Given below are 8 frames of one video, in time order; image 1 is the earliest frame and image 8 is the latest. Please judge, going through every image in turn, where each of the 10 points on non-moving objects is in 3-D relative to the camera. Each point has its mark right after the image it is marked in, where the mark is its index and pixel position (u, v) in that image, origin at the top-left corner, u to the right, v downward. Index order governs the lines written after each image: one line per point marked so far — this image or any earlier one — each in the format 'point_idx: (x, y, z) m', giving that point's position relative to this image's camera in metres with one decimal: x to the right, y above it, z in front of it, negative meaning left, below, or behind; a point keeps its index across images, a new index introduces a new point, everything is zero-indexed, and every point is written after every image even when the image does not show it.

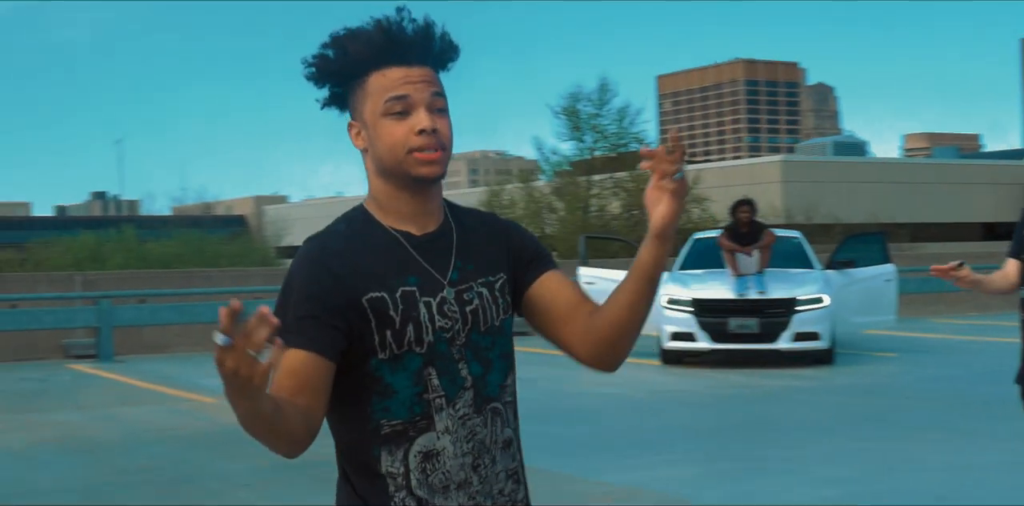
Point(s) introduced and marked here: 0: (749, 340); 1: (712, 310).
0: (+1.6, -0.6, +6.5) m
1: (+1.4, -0.4, +6.5) m
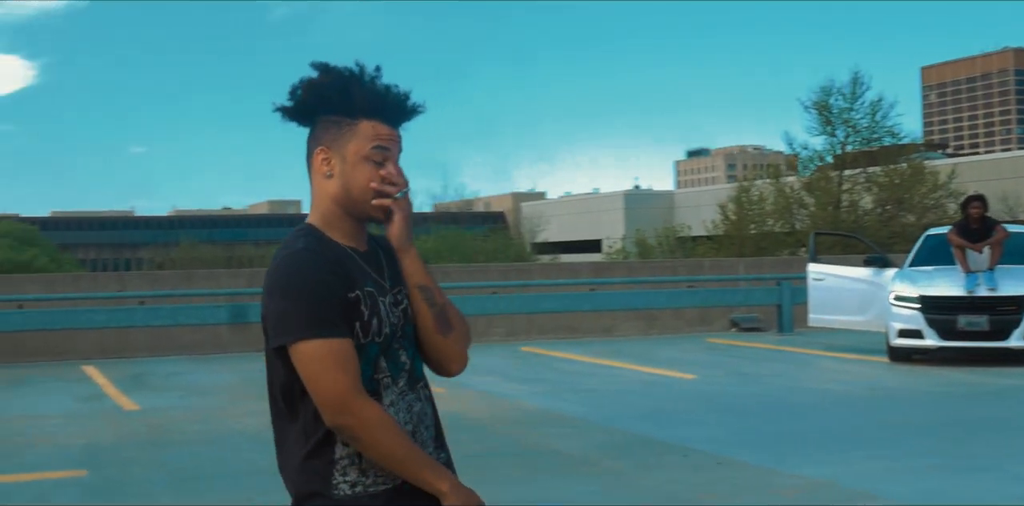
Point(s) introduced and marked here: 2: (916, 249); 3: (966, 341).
0: (+3.0, -0.6, +6.2) m
1: (+2.8, -0.4, +6.2) m
2: (+3.0, 0.0, +7.0) m
3: (+2.9, -0.6, +6.2) m
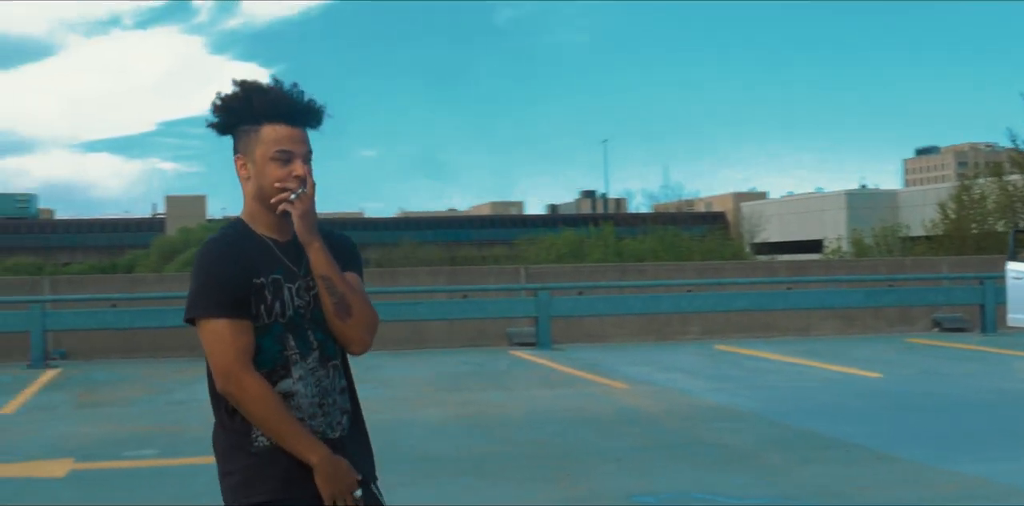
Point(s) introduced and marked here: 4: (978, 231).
0: (+4.0, -0.5, +5.7) m
1: (+3.8, -0.3, +5.8) m
2: (+4.2, +0.1, +6.5) m
3: (+4.0, -0.5, +5.7) m
4: (+6.6, +0.3, +13.6) m
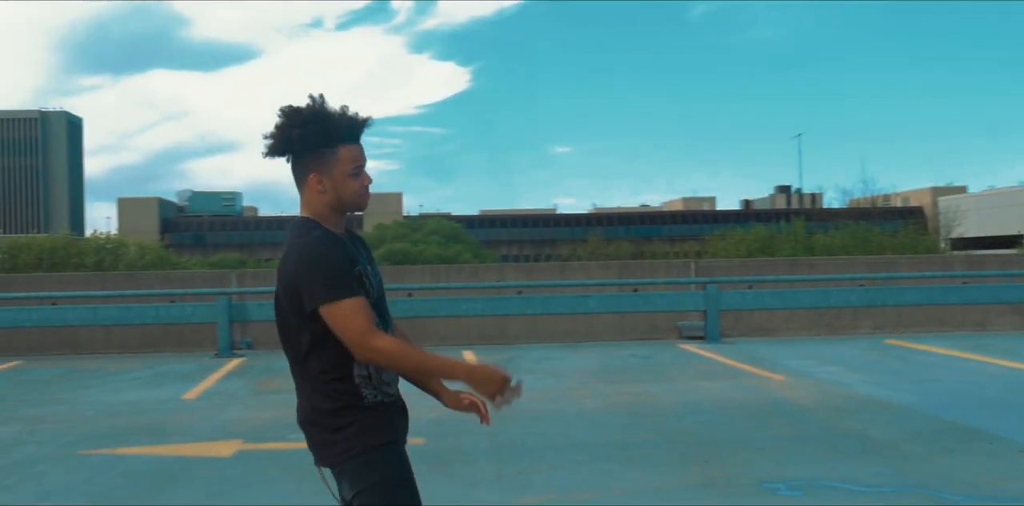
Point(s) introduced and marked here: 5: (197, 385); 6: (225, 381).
0: (+4.8, -0.5, +5.2) m
1: (+4.6, -0.3, +5.3) m
2: (+5.1, +0.1, +5.9) m
3: (+4.7, -0.5, +5.2) m
4: (+8.8, +0.4, +12.5) m
5: (-3.4, -1.5, +10.6) m
6: (-3.1, -1.4, +10.6) m
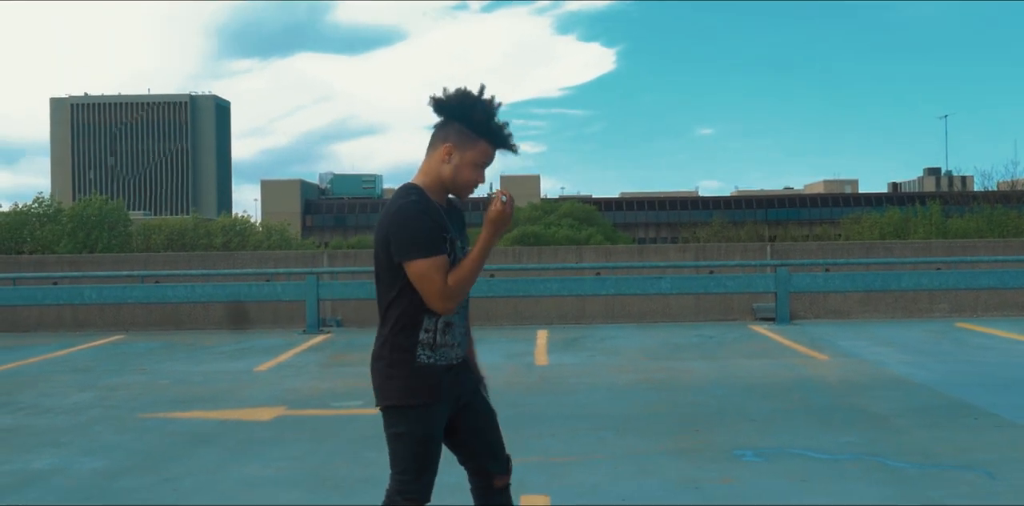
0: (+4.7, -0.3, +4.9) m
1: (+4.5, -0.1, +5.1) m
2: (+5.0, +0.3, +5.6) m
3: (+4.6, -0.4, +5.0) m
4: (+9.5, +0.6, +11.7) m
5: (-2.8, -1.2, +11.3) m
6: (-2.5, -1.2, +11.3) m
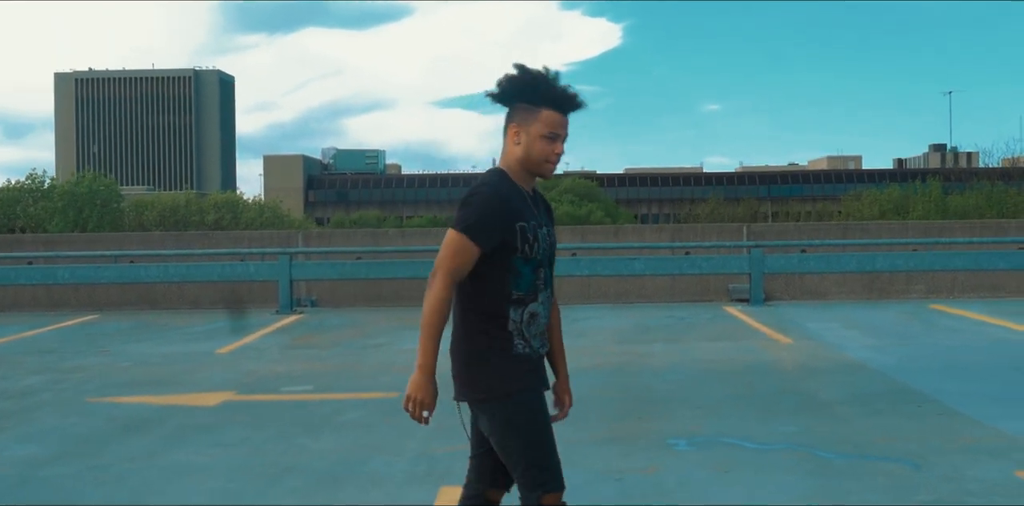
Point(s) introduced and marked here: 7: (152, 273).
0: (+4.3, -0.3, +4.8) m
1: (+4.1, 0.0, +5.0) m
2: (+4.6, +0.4, +5.5) m
3: (+4.2, -0.3, +4.8) m
4: (+9.1, +0.9, +11.6) m
5: (-3.2, -1.0, +11.1) m
6: (-2.9, -1.0, +11.2) m
7: (-4.3, -0.2, +11.5) m
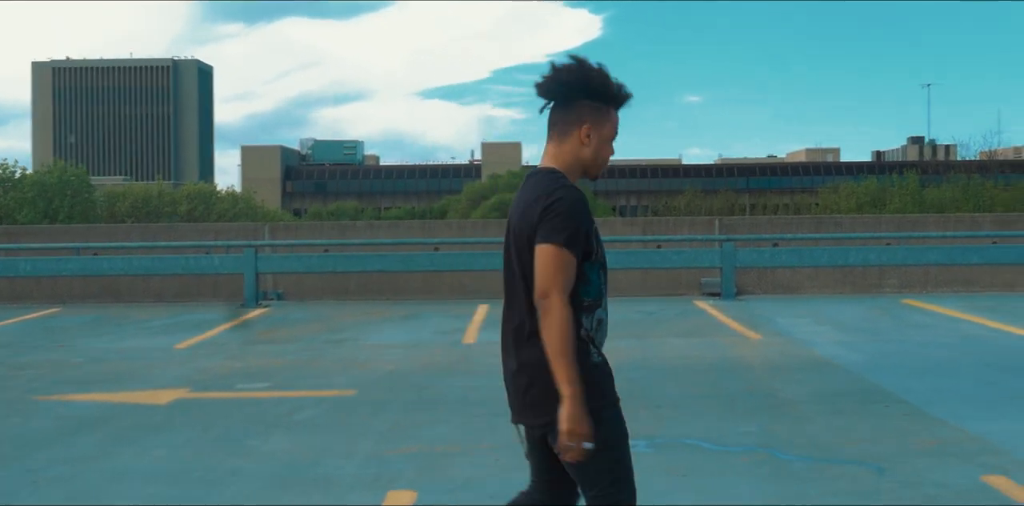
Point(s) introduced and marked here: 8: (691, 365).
0: (+4.0, -0.2, +4.7) m
1: (+3.8, 0.0, +4.8) m
2: (+4.3, +0.4, +5.4) m
3: (+3.9, -0.3, +4.7) m
4: (+8.7, +0.9, +11.5) m
5: (-3.6, -0.9, +10.8) m
6: (-3.3, -0.9, +10.9) m
7: (-4.7, -0.2, +11.2) m
8: (+1.4, -0.9, +7.7) m
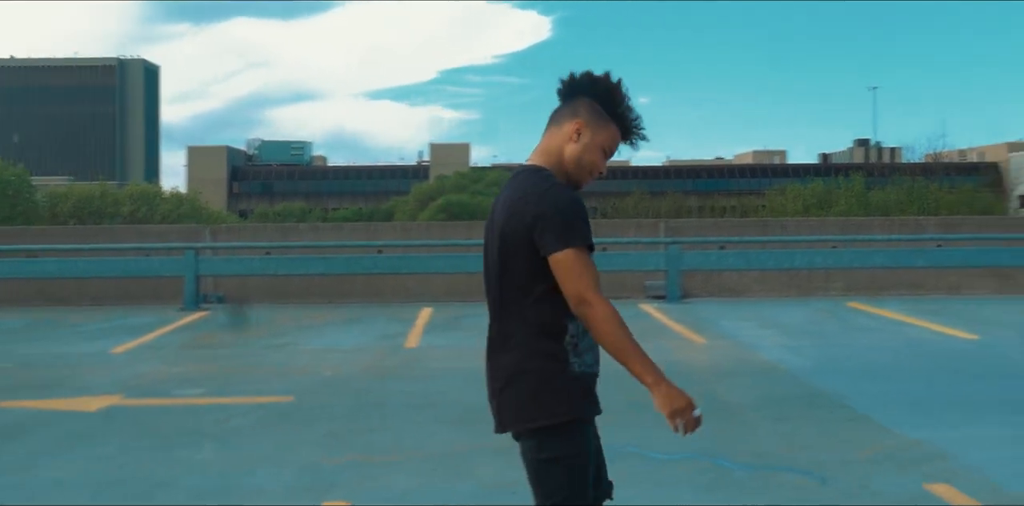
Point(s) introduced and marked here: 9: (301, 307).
0: (+3.7, -0.3, +4.7) m
1: (+3.5, 0.0, +4.9) m
2: (+4.0, +0.4, +5.4) m
3: (+3.6, -0.3, +4.8) m
4: (+8.0, +0.9, +11.8) m
5: (-4.2, -1.0, +10.5) m
6: (-3.9, -0.9, +10.5) m
7: (-5.4, -0.2, +10.8) m
8: (+1.0, -0.9, +7.7) m
9: (-2.6, -0.7, +11.7) m
